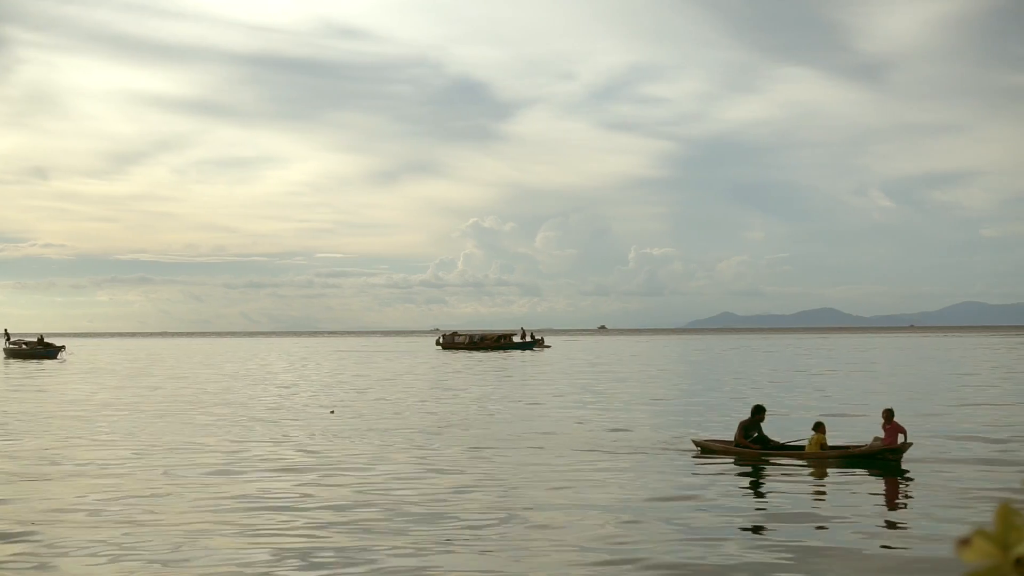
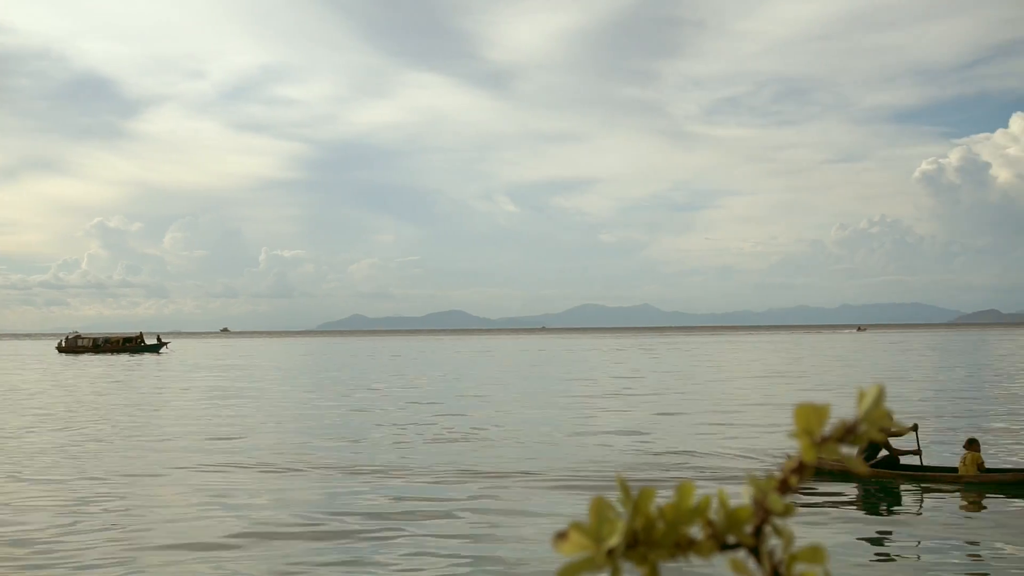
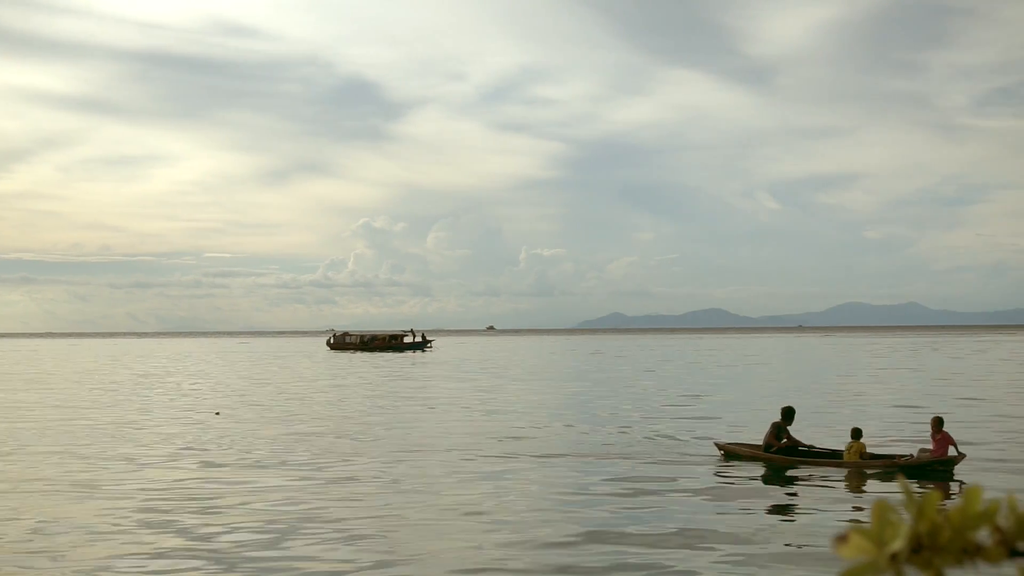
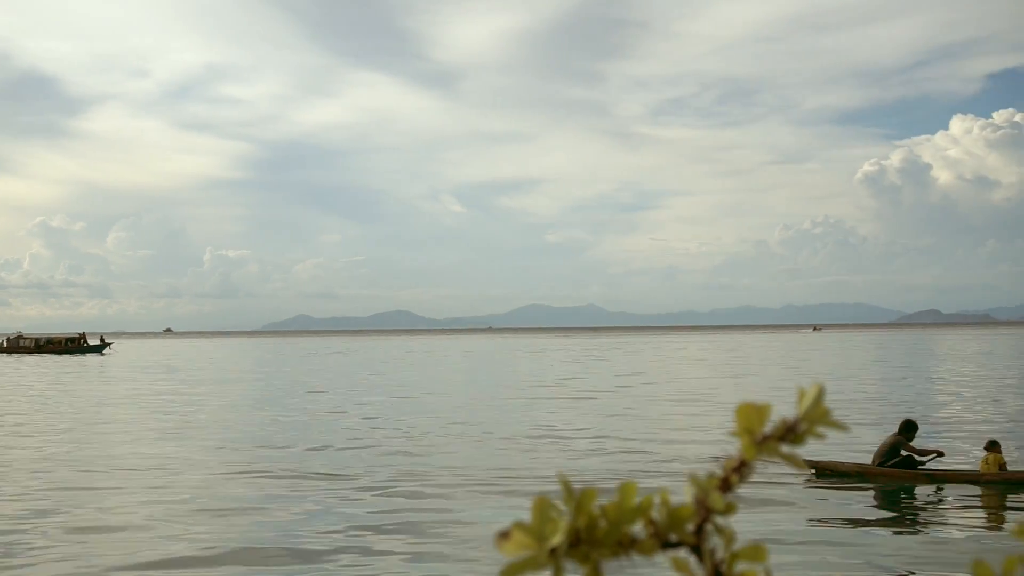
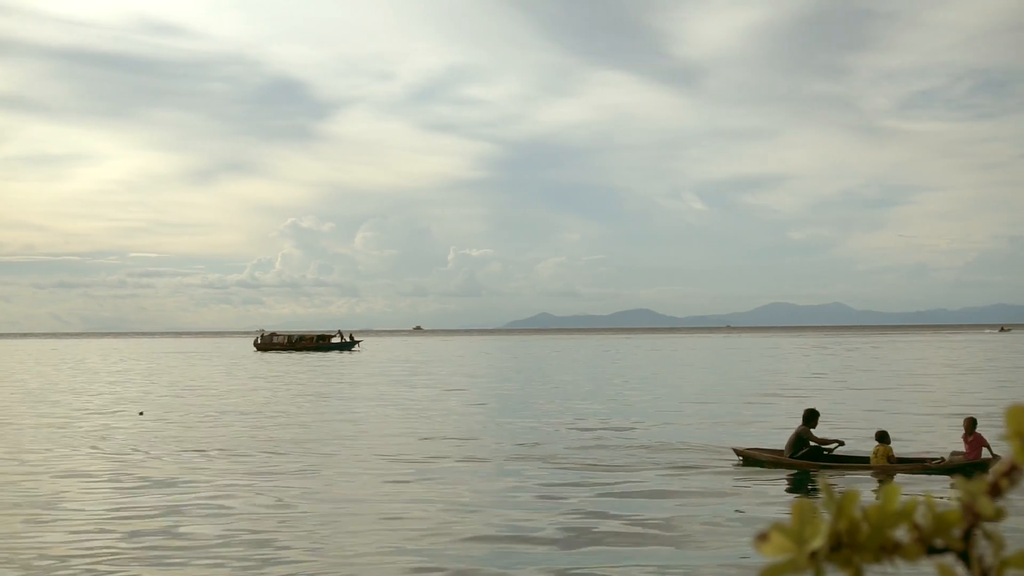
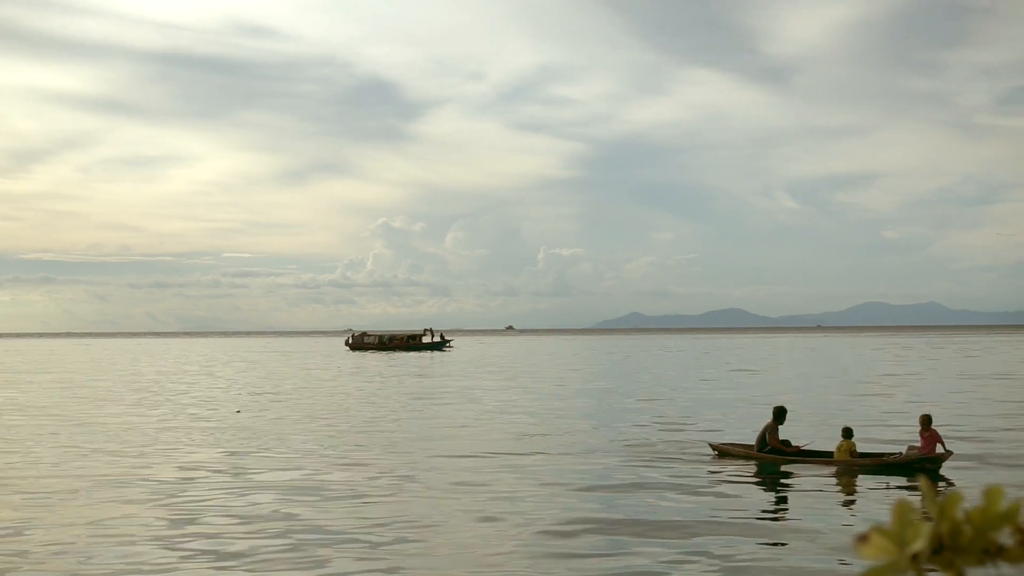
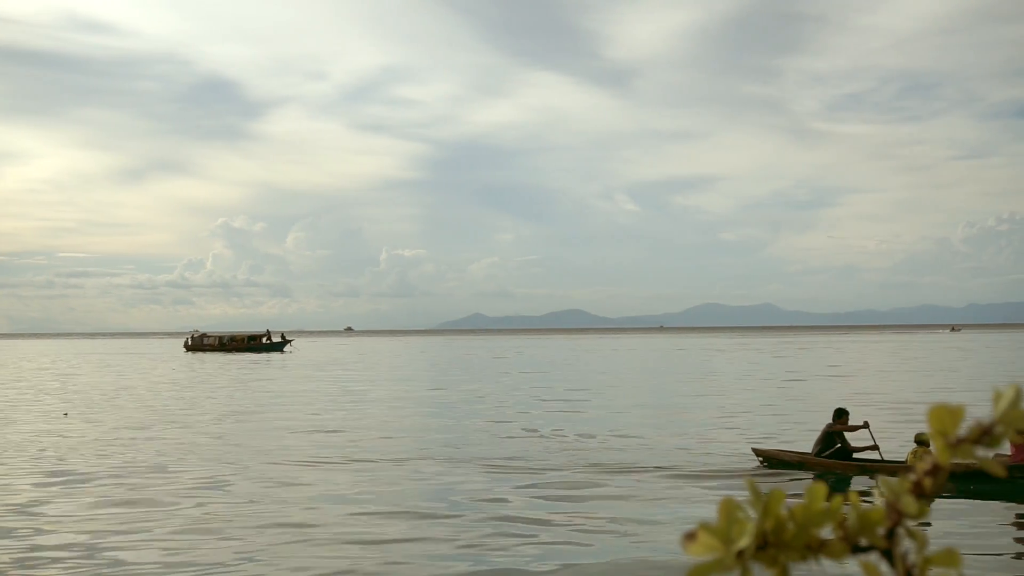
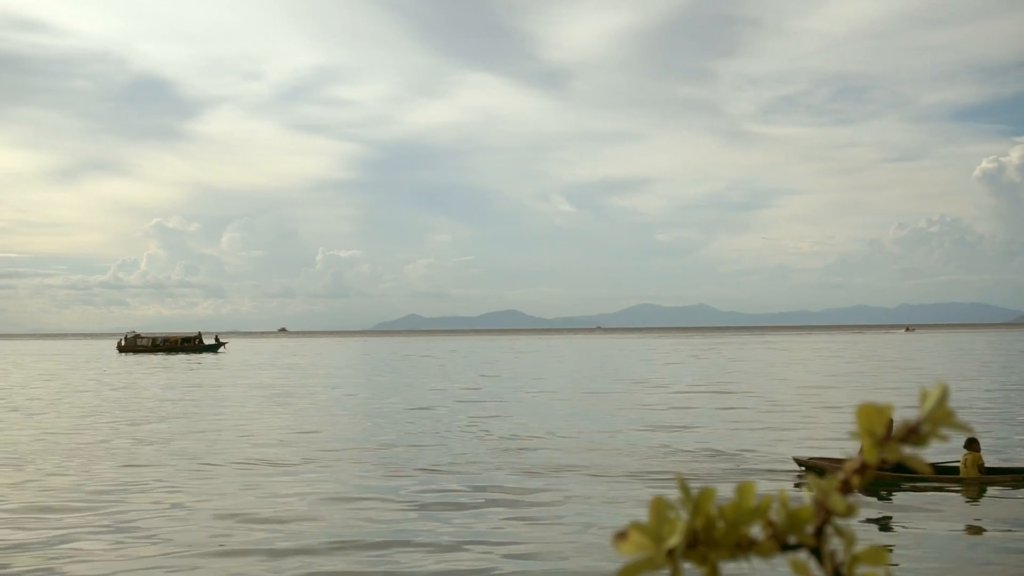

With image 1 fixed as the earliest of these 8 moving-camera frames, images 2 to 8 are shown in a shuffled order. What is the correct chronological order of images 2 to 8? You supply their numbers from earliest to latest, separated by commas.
6, 3, 5, 7, 8, 2, 4
